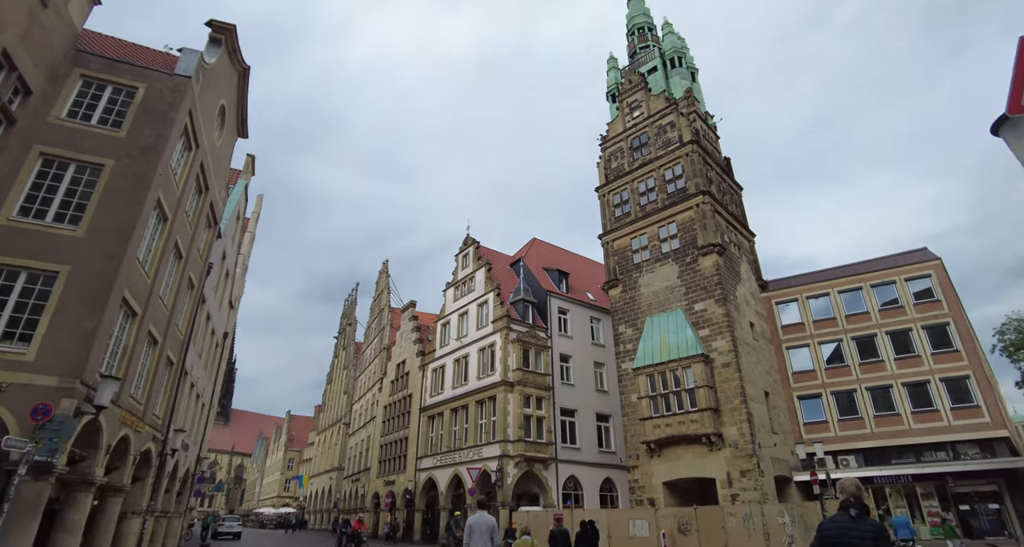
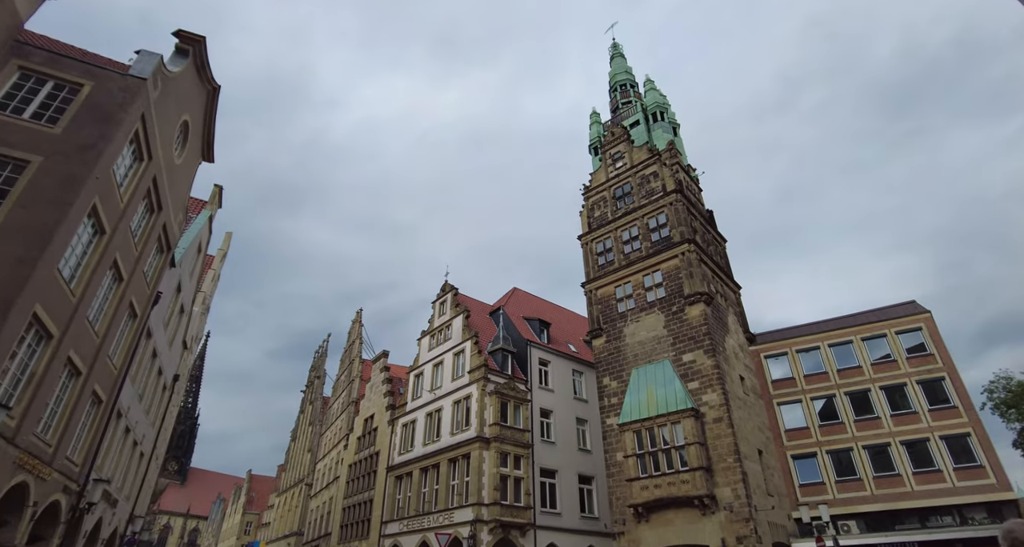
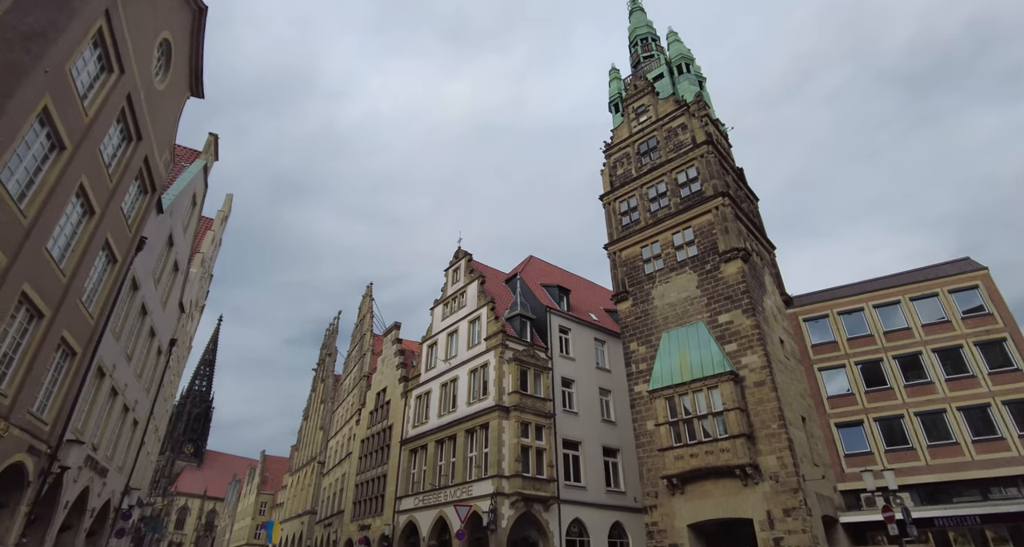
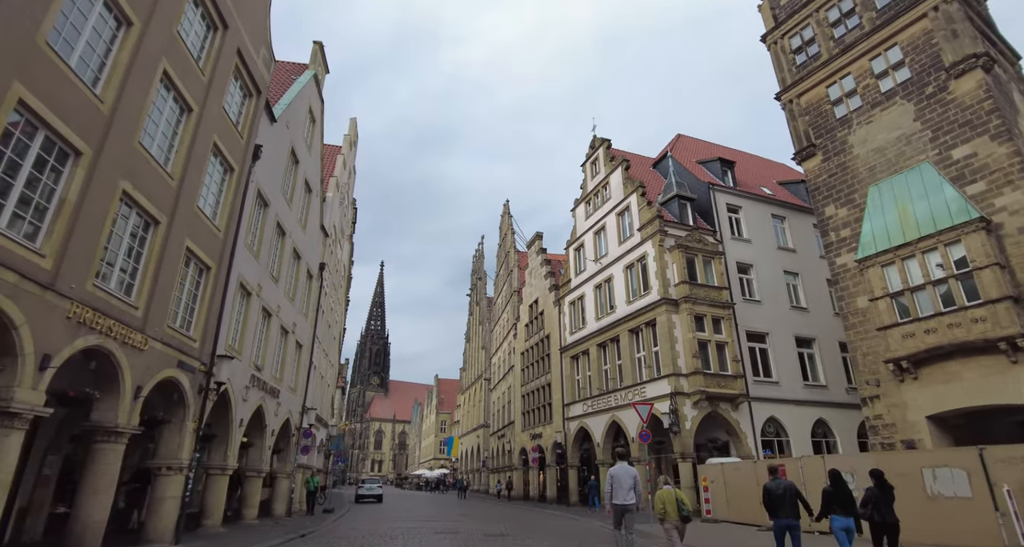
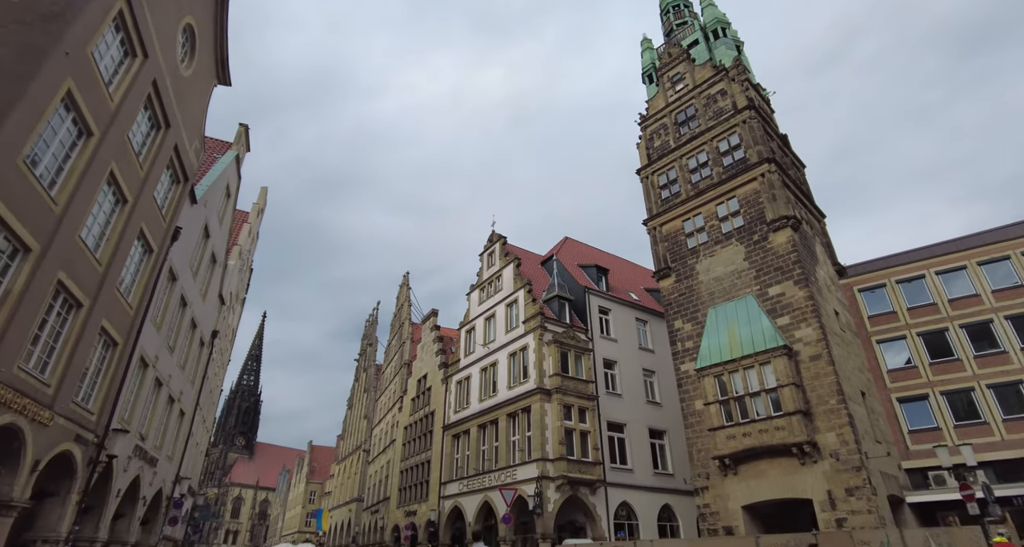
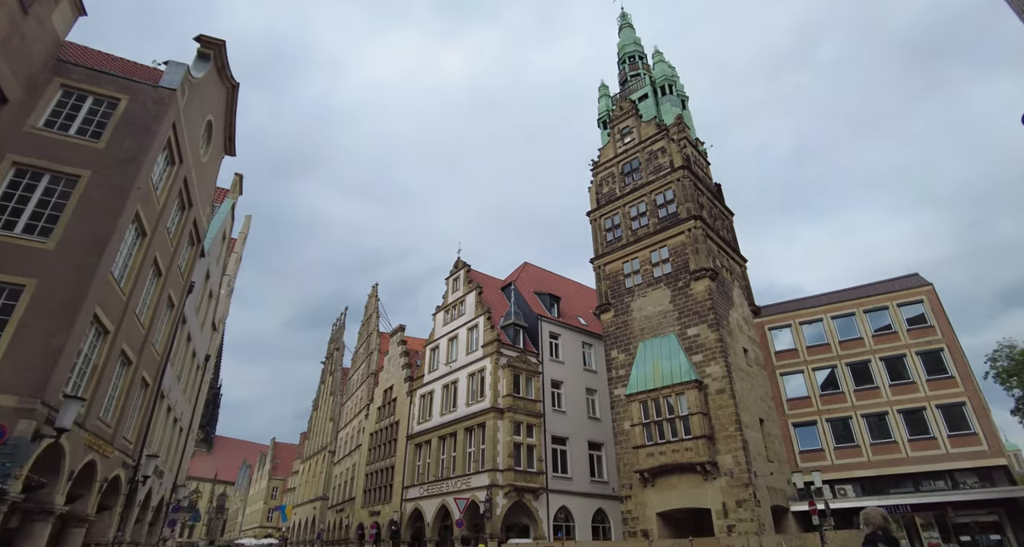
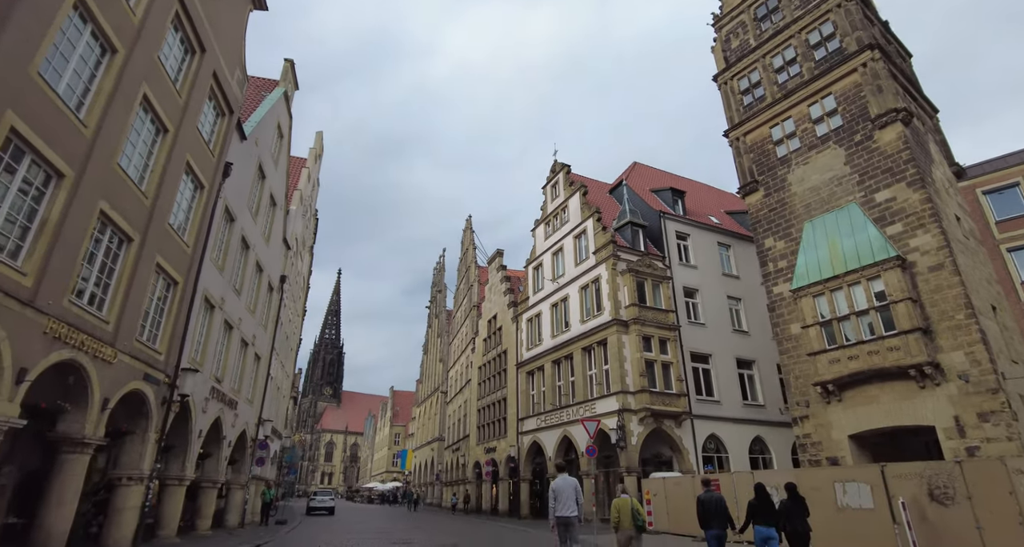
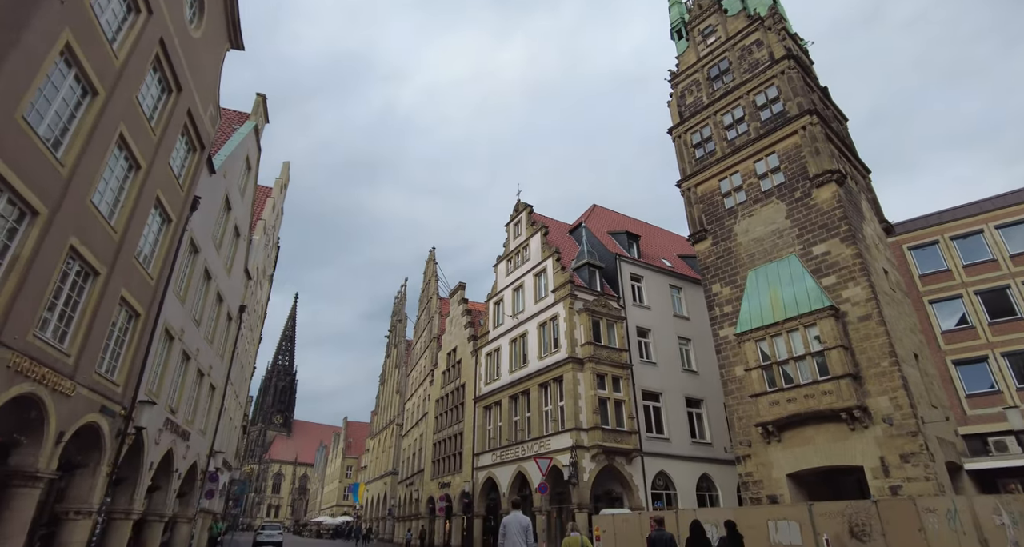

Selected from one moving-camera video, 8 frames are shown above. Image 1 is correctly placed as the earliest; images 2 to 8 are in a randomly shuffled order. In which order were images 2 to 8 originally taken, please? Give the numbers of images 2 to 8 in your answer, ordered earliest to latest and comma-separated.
6, 2, 3, 5, 8, 7, 4
